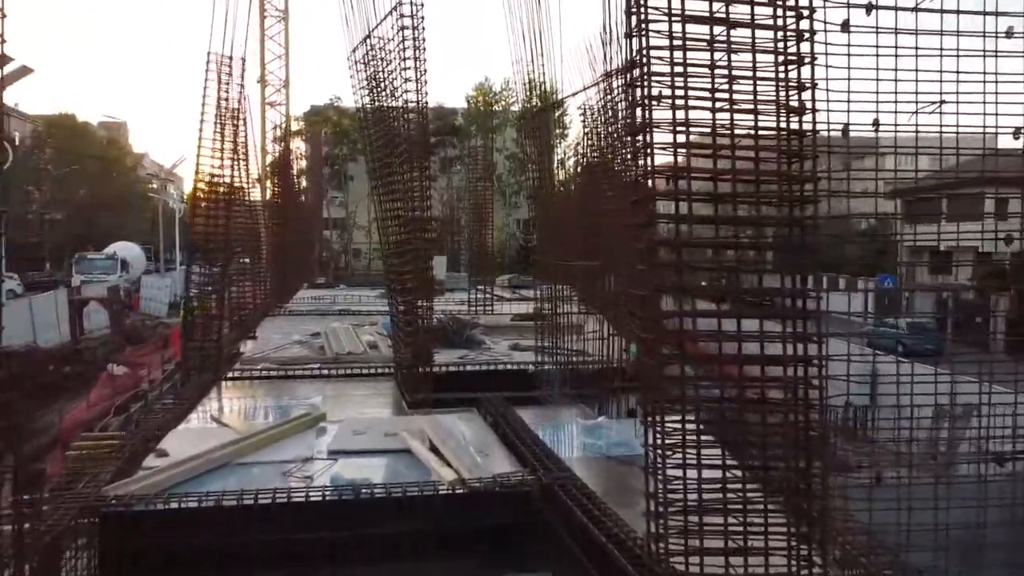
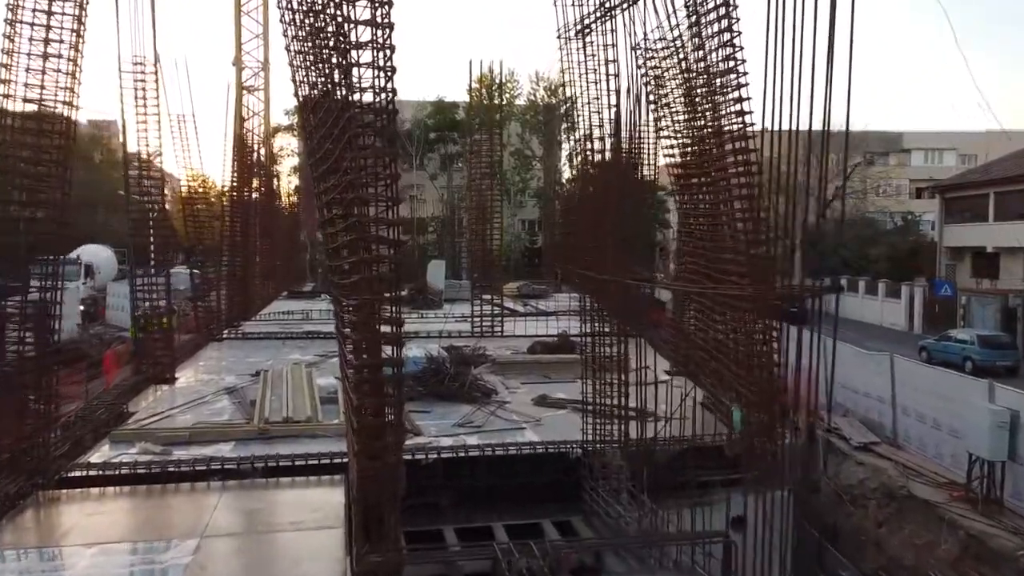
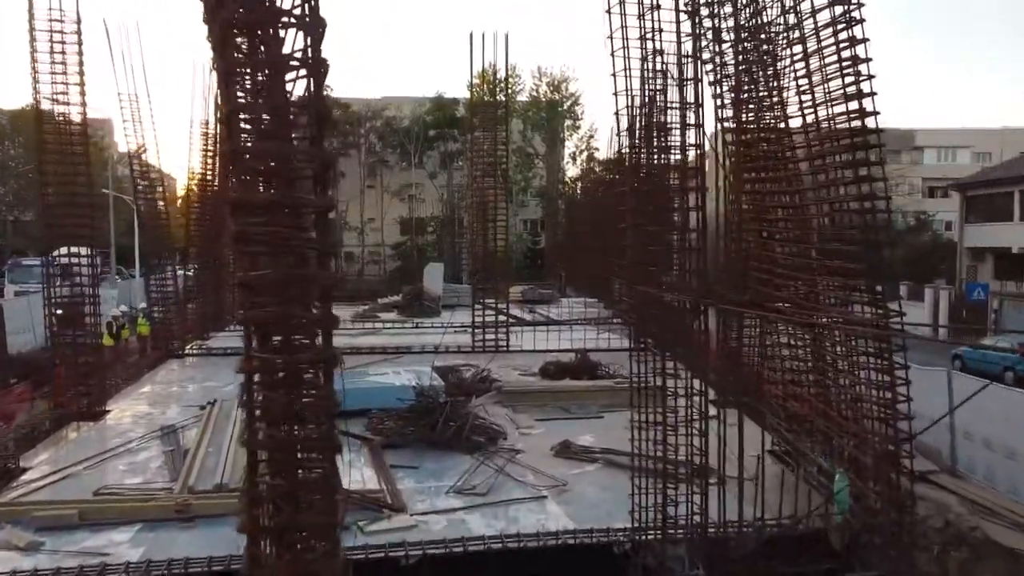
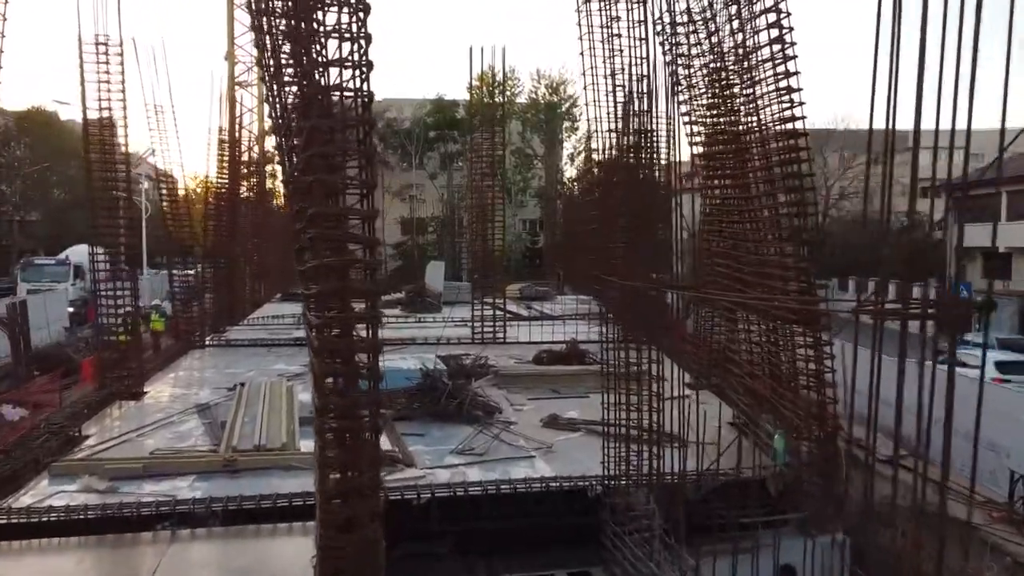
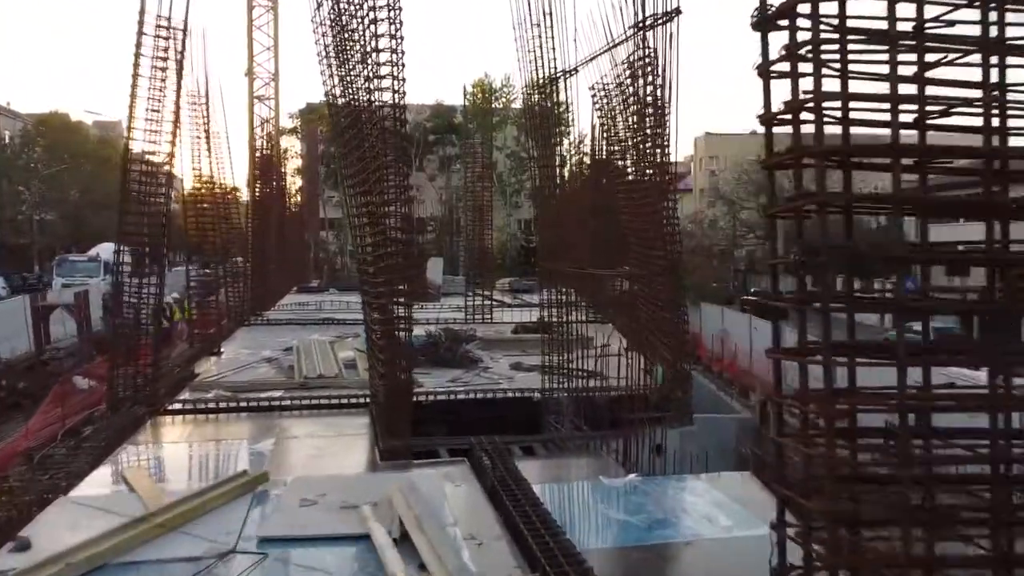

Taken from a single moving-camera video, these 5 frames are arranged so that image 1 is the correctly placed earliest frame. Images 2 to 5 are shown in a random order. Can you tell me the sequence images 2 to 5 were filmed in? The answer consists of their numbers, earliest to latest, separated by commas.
5, 2, 4, 3
